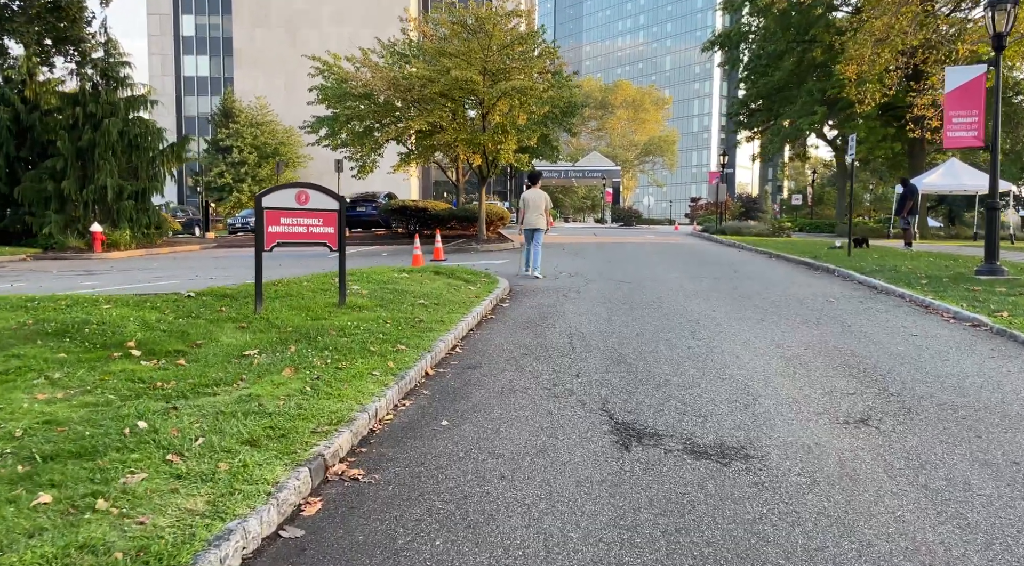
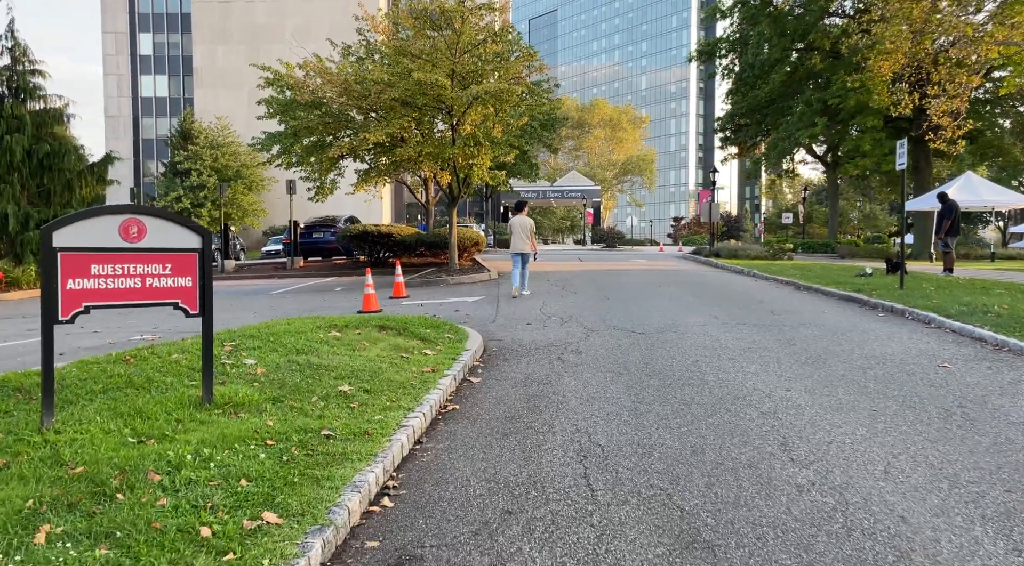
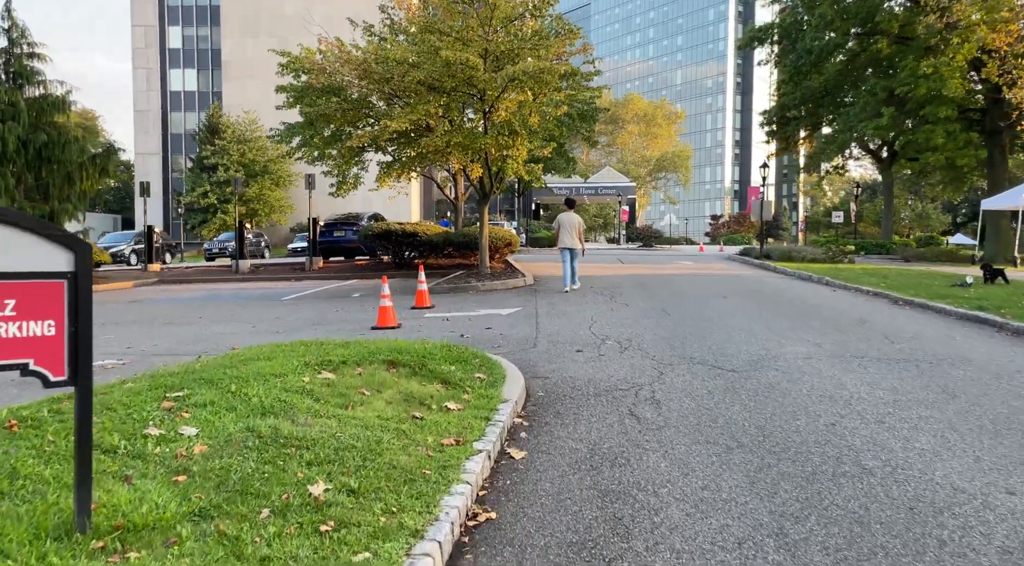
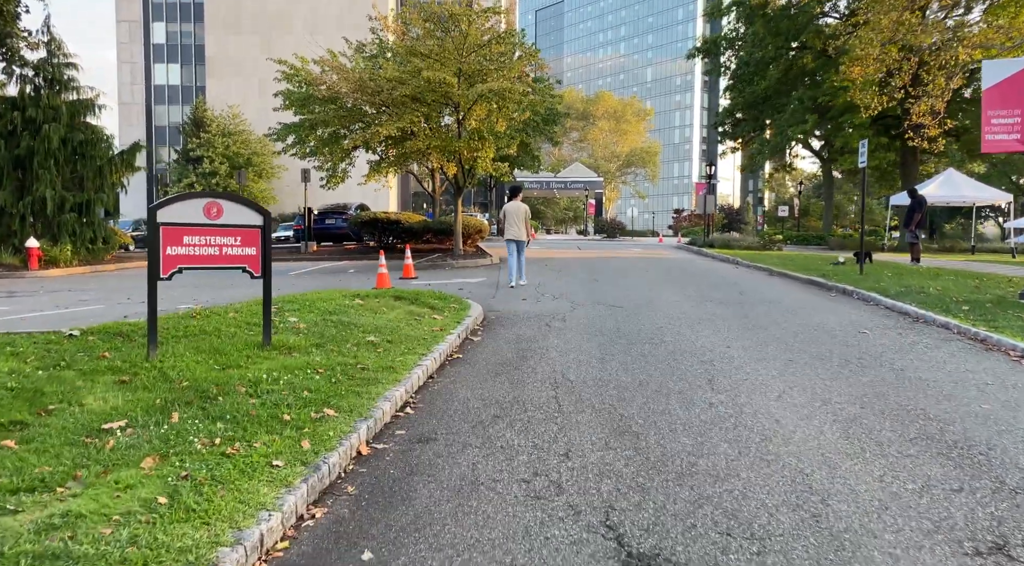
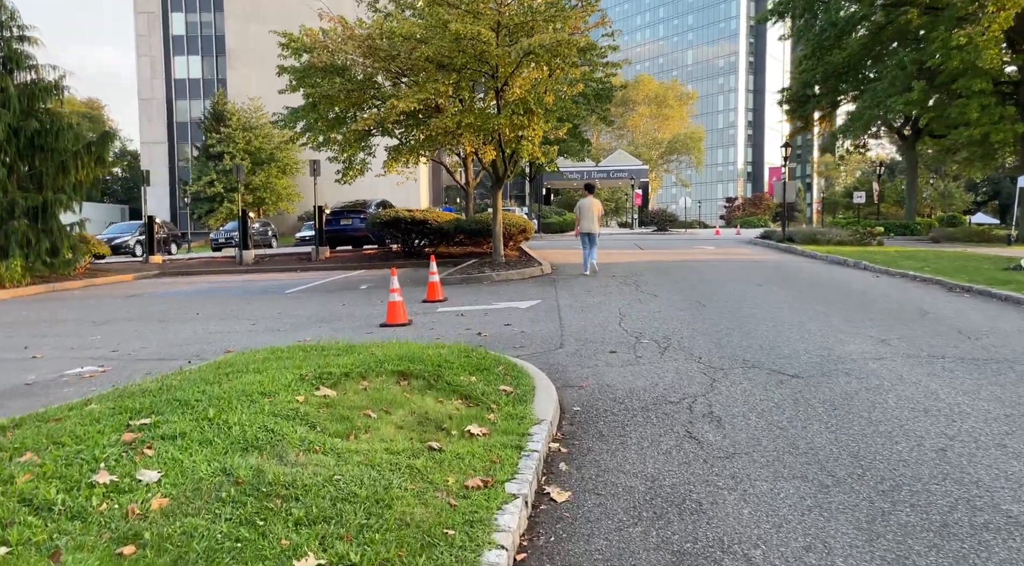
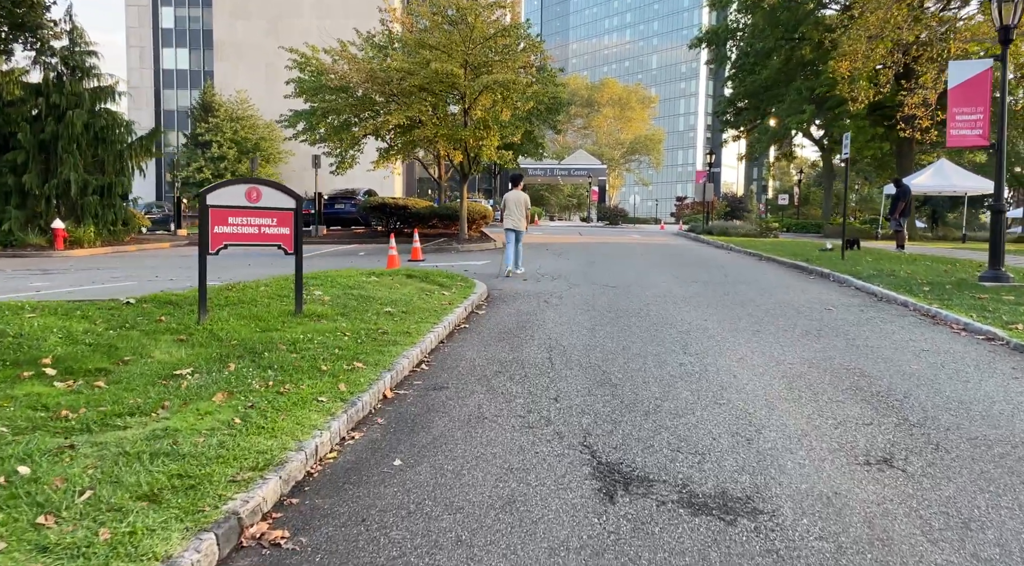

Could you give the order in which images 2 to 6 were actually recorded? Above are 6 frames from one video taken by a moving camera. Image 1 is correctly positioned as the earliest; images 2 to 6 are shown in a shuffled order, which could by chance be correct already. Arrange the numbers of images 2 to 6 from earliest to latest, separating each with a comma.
6, 4, 2, 3, 5
